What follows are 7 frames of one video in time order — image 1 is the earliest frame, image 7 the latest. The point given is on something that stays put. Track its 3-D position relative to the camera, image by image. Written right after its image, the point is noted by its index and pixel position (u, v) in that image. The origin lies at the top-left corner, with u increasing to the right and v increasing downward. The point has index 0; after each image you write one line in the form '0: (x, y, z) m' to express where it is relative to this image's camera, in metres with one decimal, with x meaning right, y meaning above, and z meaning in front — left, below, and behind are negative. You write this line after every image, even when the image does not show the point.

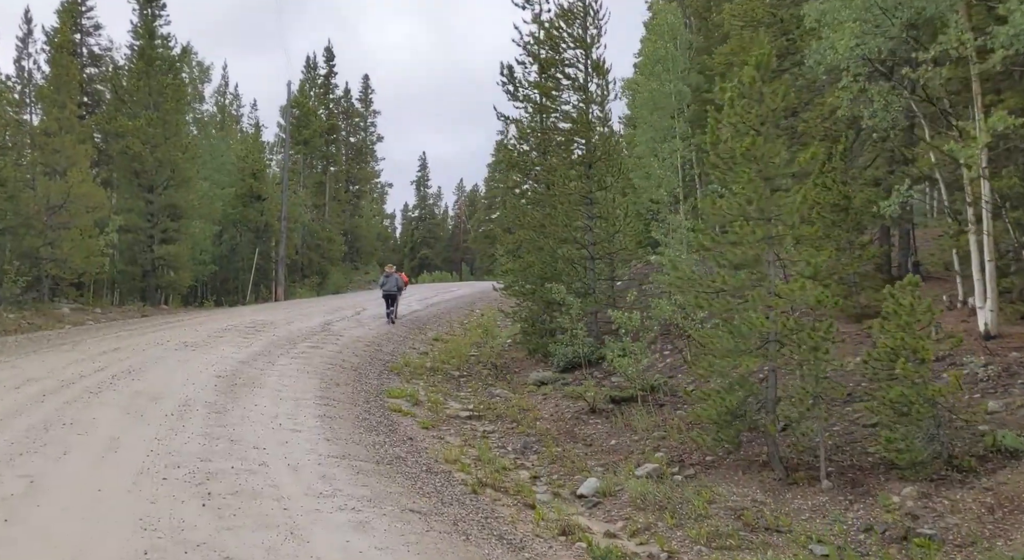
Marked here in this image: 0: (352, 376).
0: (-3.7, -2.2, +19.4) m
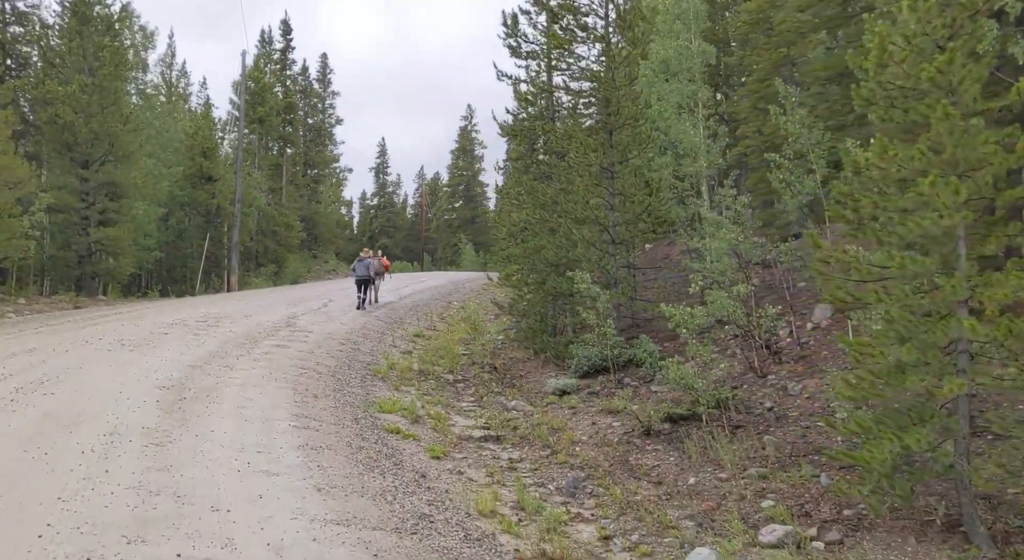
0: (-3.4, -2.0, +15.9) m
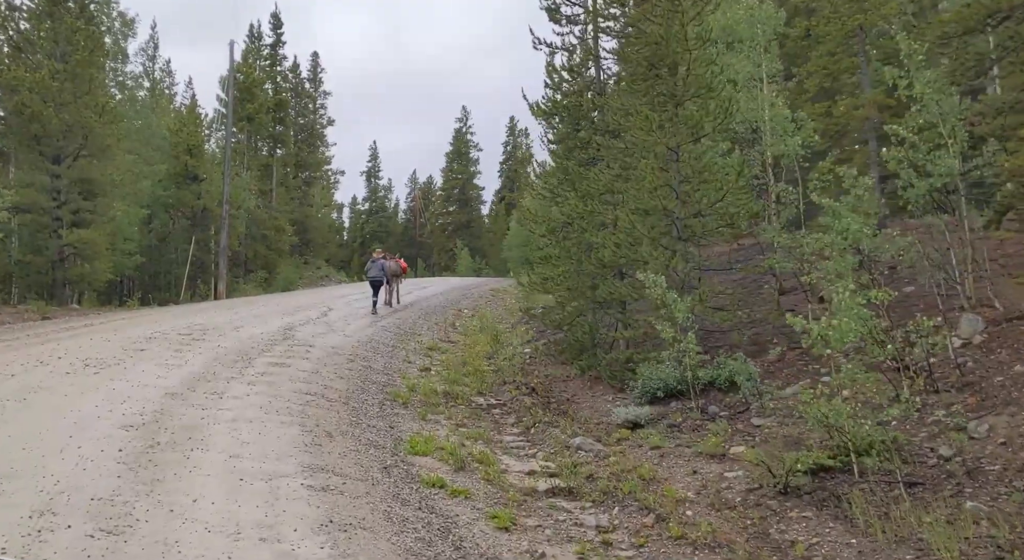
0: (-2.5, -2.0, +12.7) m
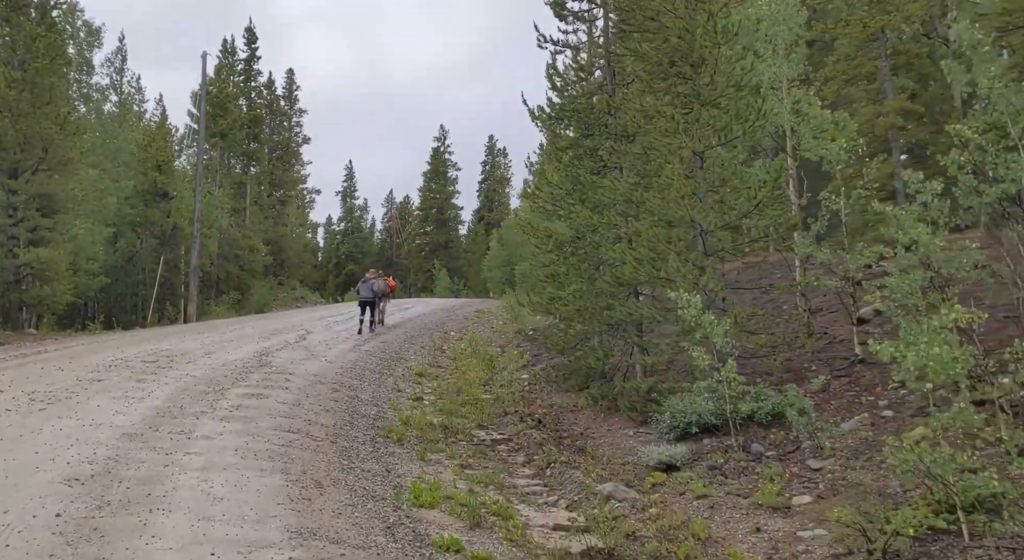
0: (-2.3, -2.3, +11.0) m
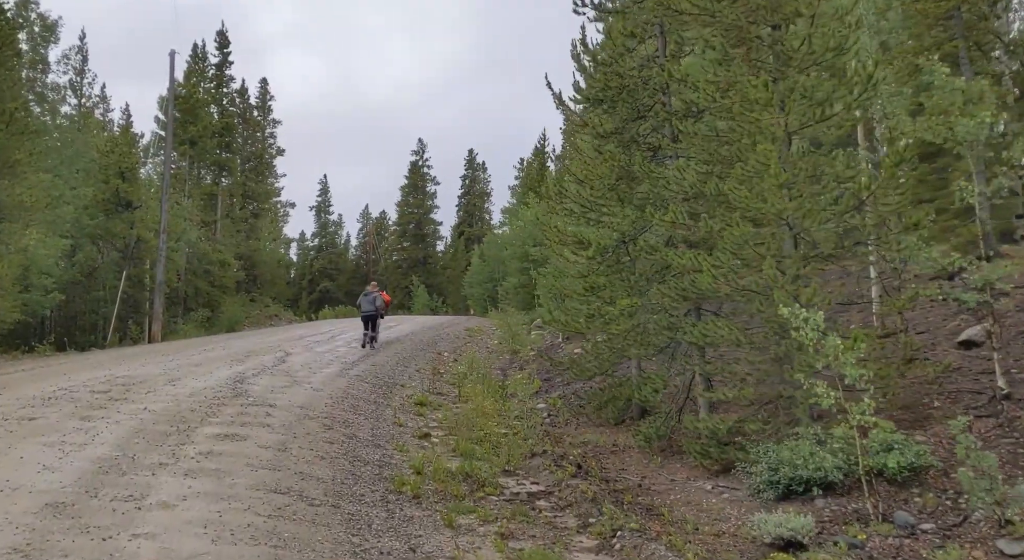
0: (-1.7, -2.4, +8.0) m
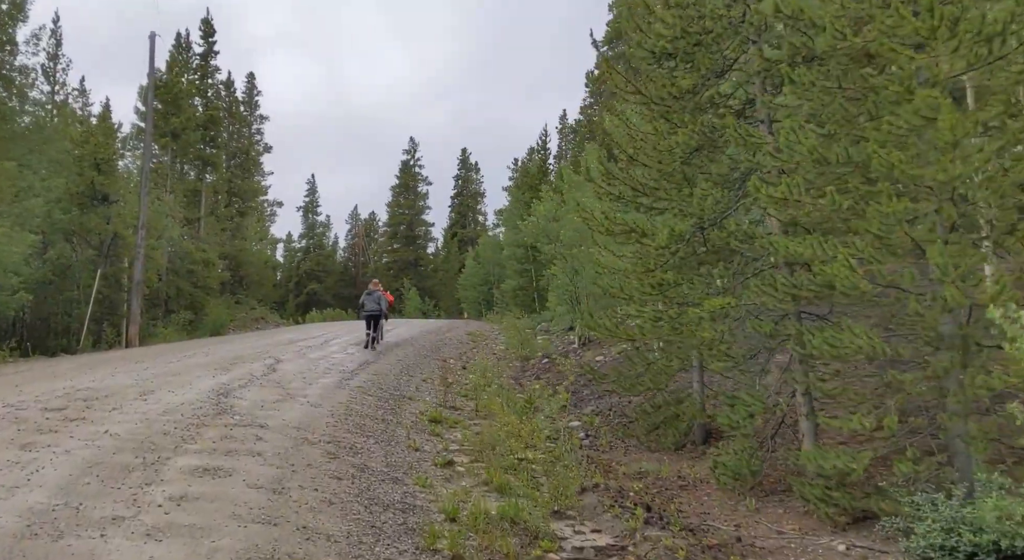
0: (-0.9, -2.3, +5.5) m
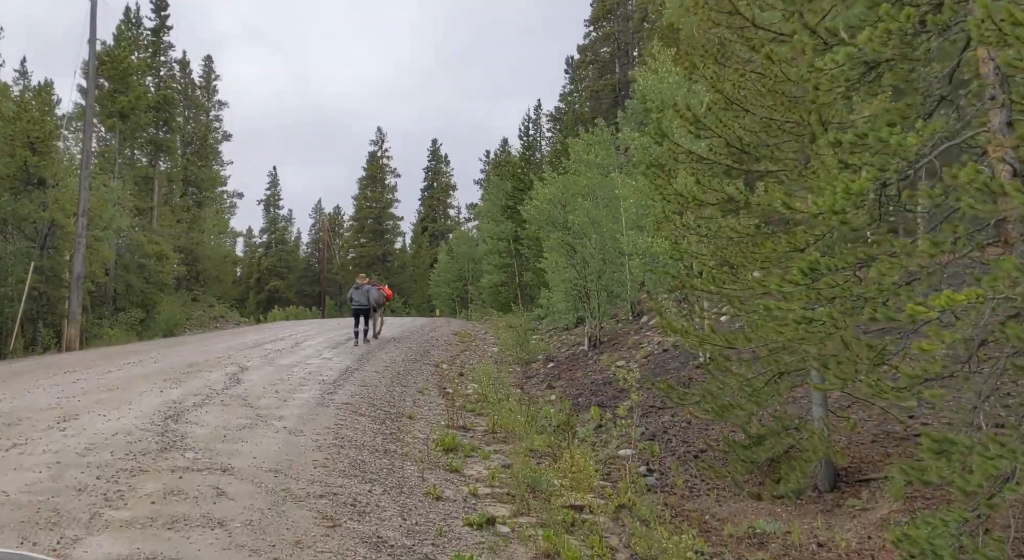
0: (+0.1, -2.2, +1.9) m
